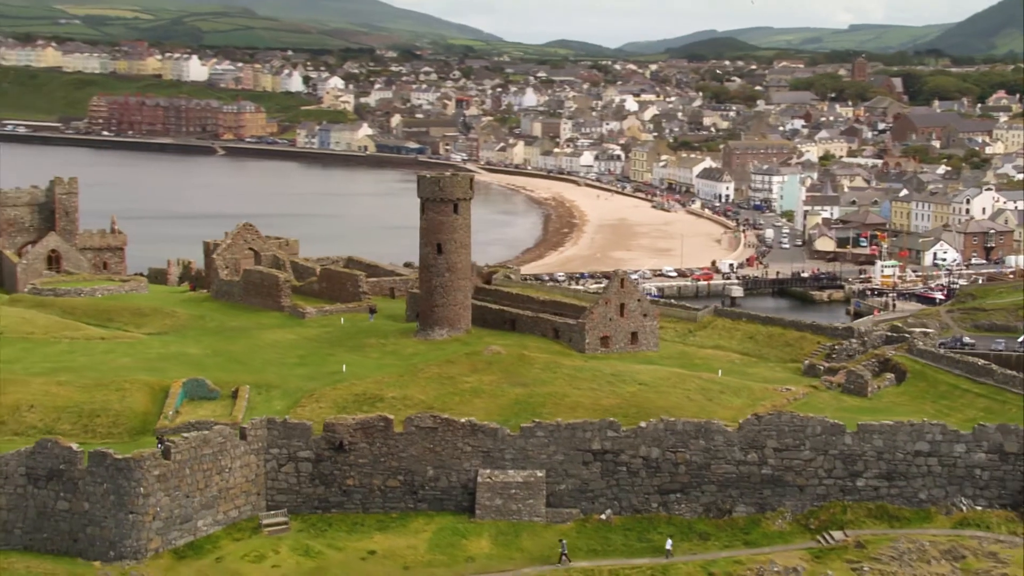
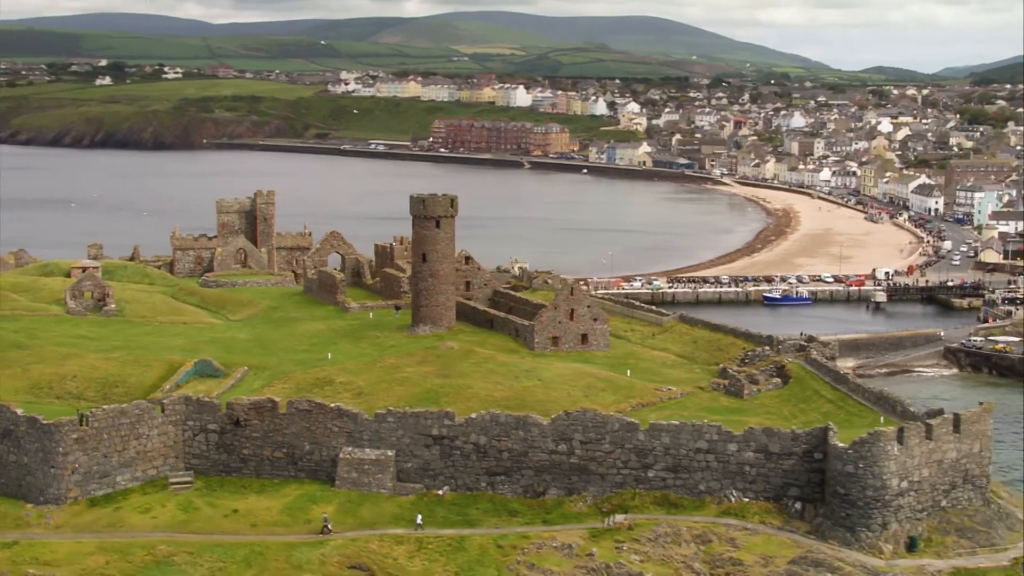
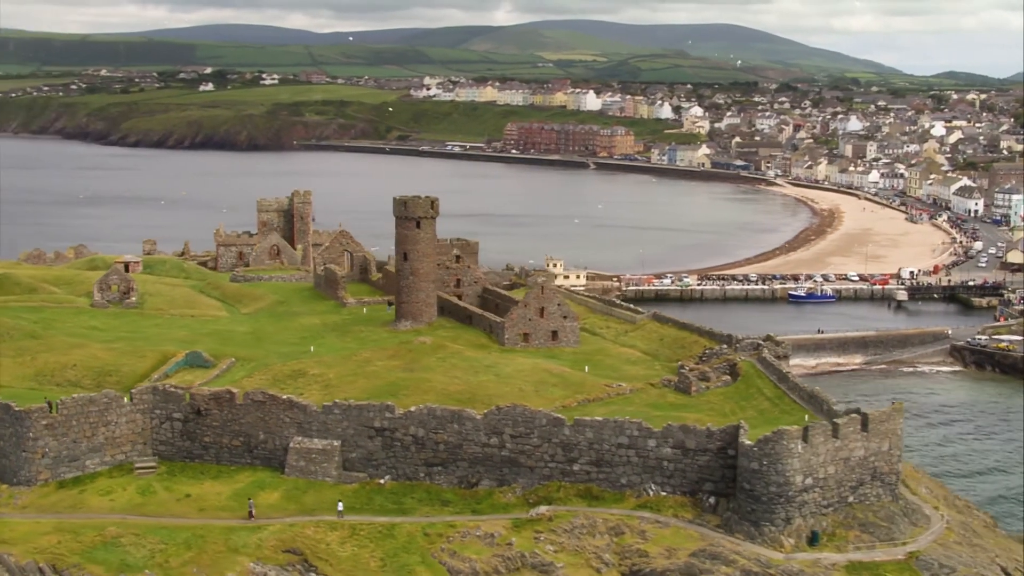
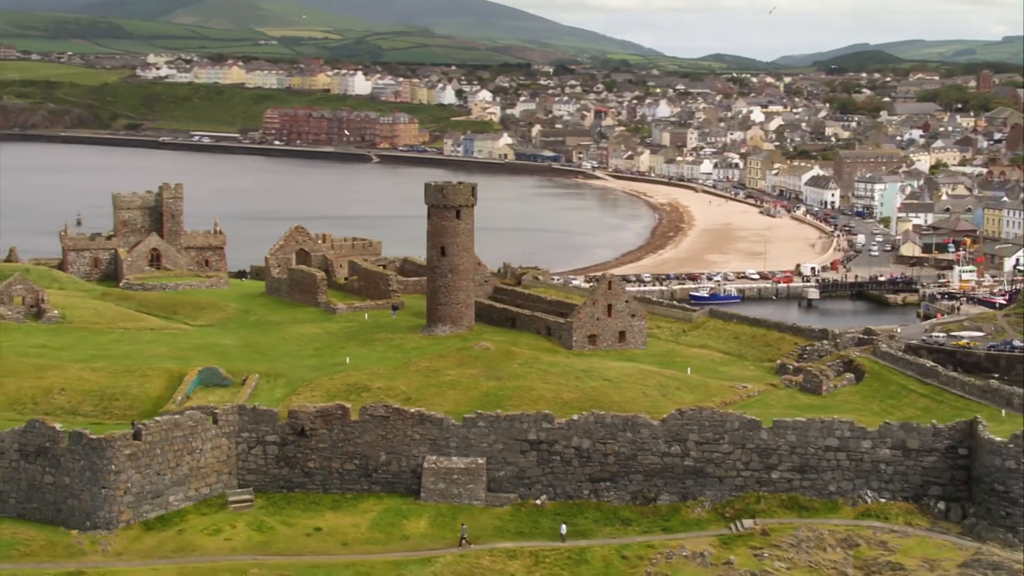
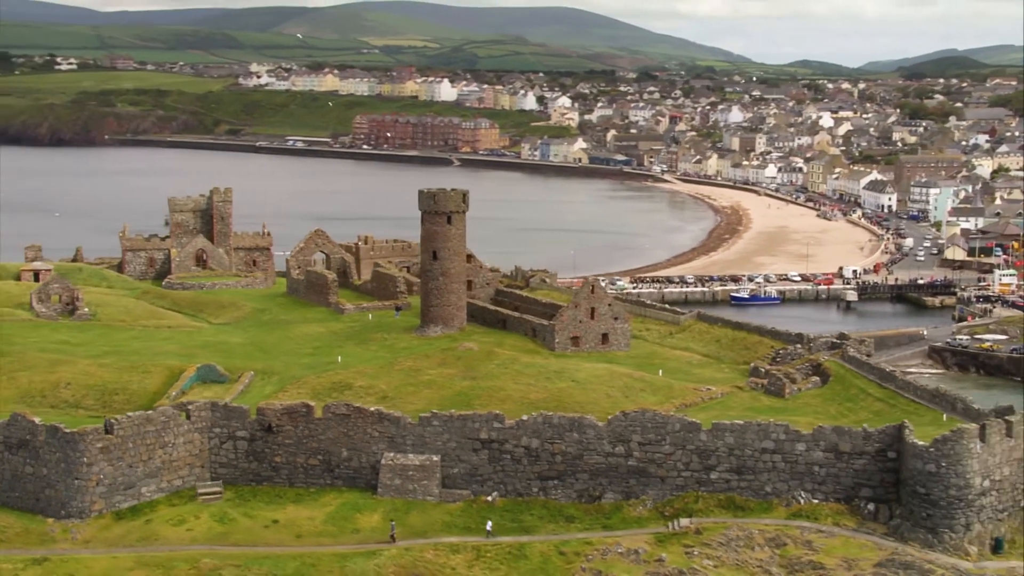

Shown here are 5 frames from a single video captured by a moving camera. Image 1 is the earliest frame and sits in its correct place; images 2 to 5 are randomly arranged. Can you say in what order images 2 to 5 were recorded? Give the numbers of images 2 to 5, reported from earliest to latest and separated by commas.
4, 5, 2, 3
